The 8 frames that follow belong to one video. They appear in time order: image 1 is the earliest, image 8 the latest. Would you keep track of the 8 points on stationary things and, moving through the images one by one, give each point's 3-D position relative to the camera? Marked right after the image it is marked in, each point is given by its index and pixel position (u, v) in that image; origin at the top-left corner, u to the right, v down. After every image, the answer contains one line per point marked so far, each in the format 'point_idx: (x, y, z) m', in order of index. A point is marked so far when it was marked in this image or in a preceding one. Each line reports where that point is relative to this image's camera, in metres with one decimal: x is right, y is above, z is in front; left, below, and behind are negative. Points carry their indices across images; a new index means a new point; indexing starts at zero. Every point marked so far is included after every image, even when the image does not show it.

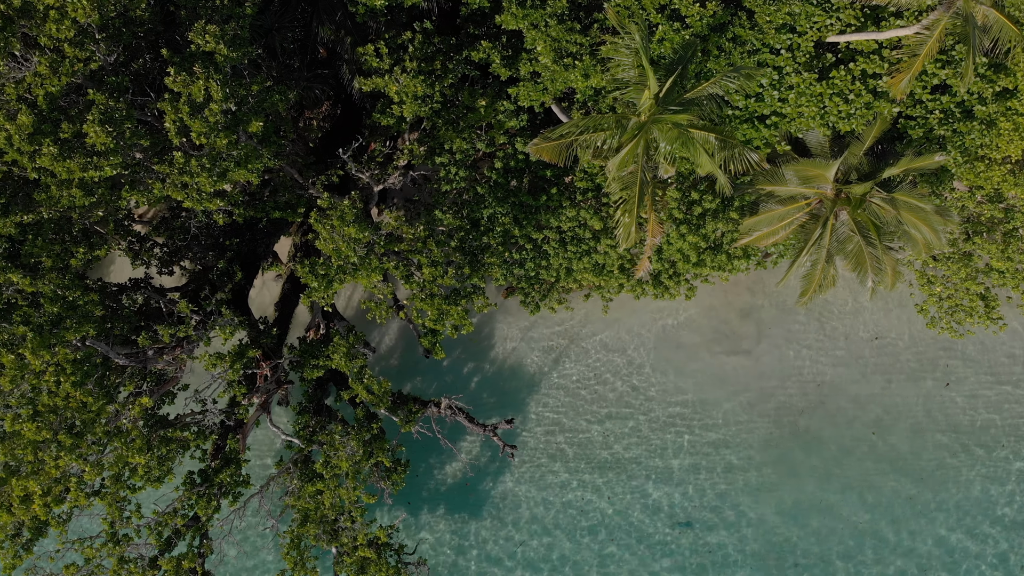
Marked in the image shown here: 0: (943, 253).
0: (+6.7, +0.5, +13.5) m
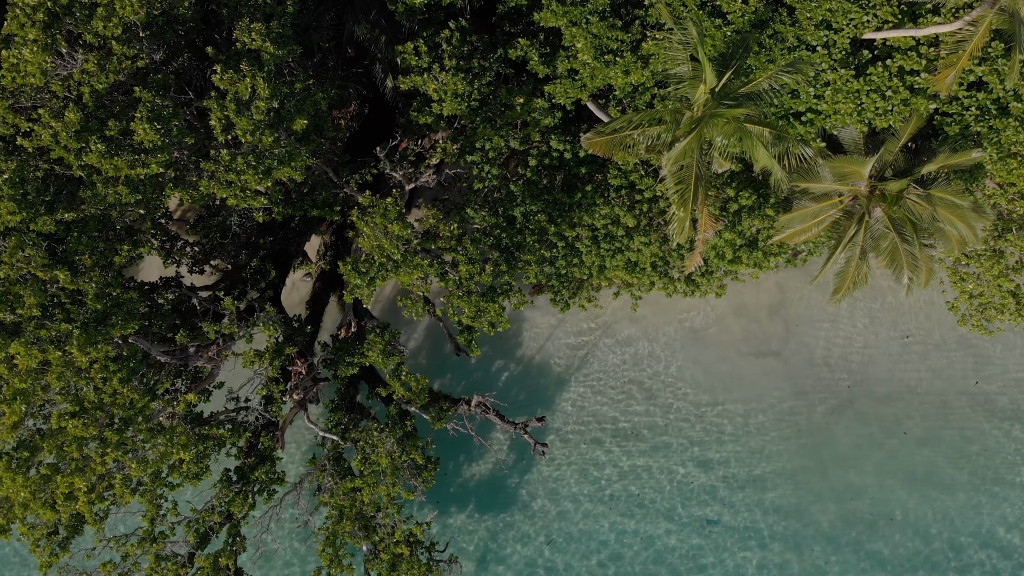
0: (+7.2, +0.6, +13.5) m
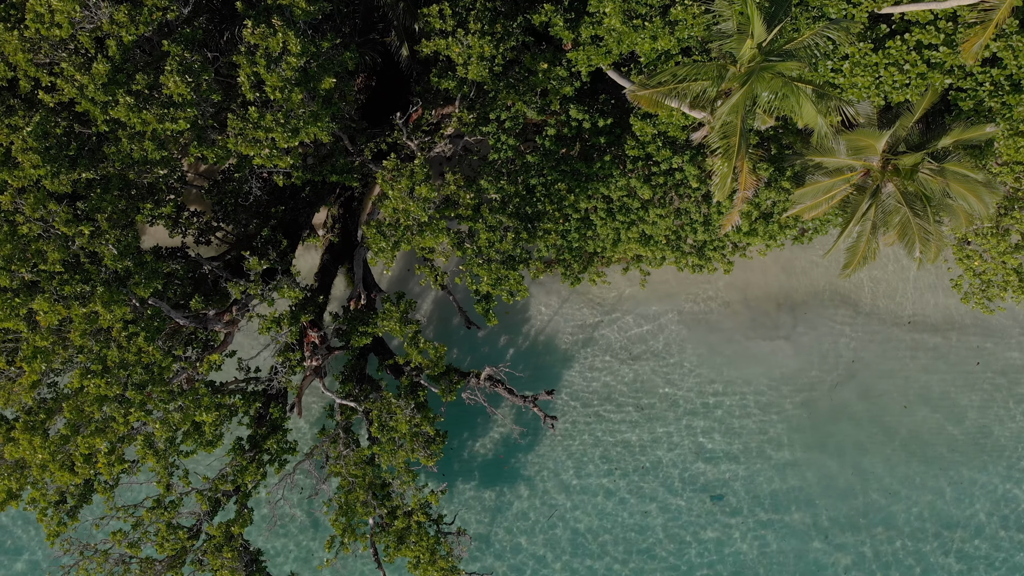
0: (+7.4, +1.0, +13.8) m
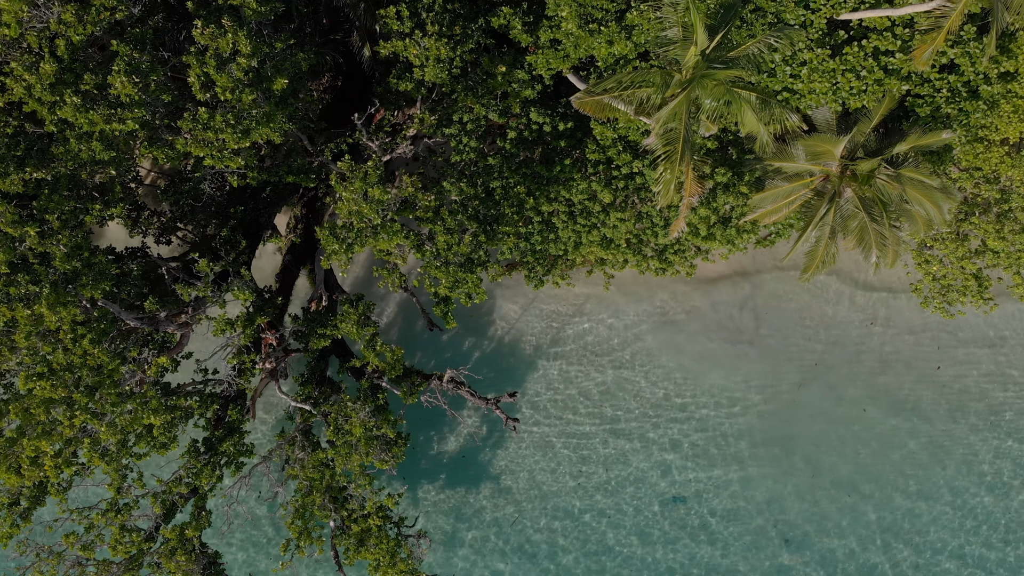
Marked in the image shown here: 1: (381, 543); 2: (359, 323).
0: (+6.8, +0.9, +13.9) m
1: (-1.8, -3.7, +12.6) m
2: (-2.1, -0.5, +11.8) m
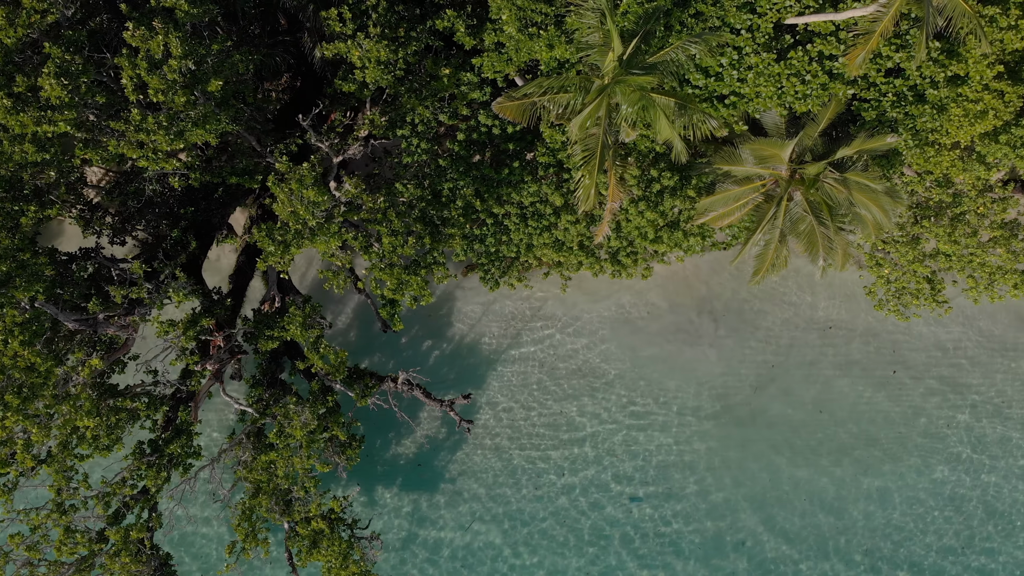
0: (+6.1, +0.8, +13.9) m
1: (-2.6, -3.7, +12.6) m
2: (-2.8, -0.5, +11.8) m
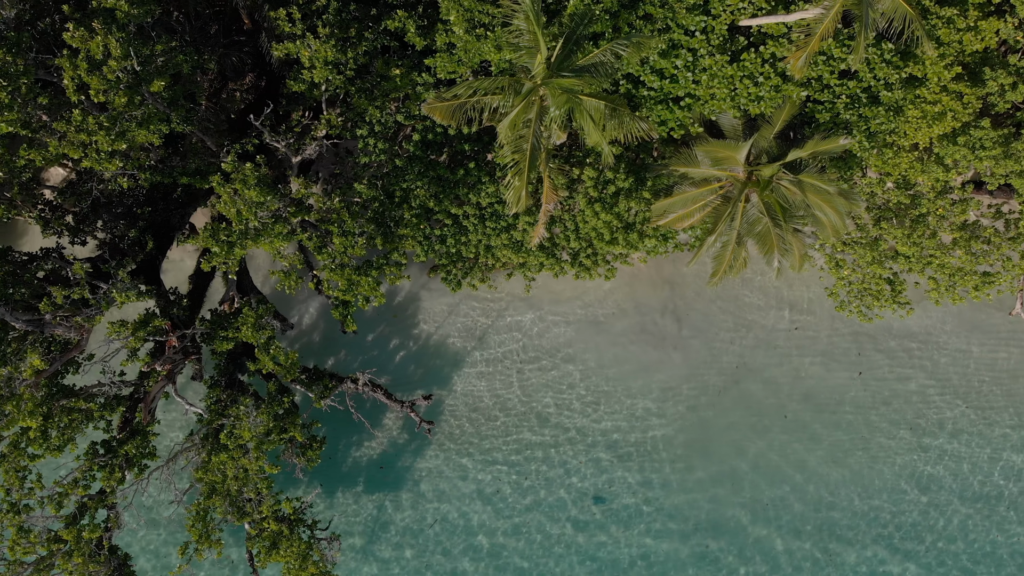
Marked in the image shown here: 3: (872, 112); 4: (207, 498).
0: (+5.4, +0.8, +13.9) m
1: (-3.3, -3.7, +12.6) m
2: (-3.5, -0.5, +11.8) m
3: (+5.0, +2.5, +12.1) m
4: (-4.4, -3.0, +12.4) m
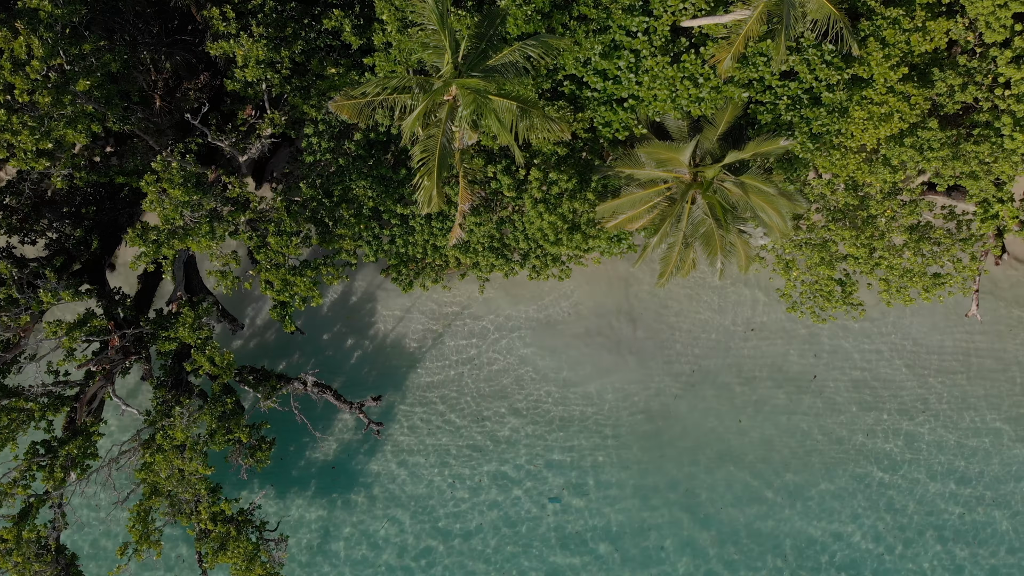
0: (+4.6, +0.8, +13.9) m
1: (-4.1, -3.7, +12.5) m
2: (-4.3, -0.5, +11.8) m
3: (+4.2, +2.4, +12.1) m
4: (-5.2, -3.0, +12.3) m
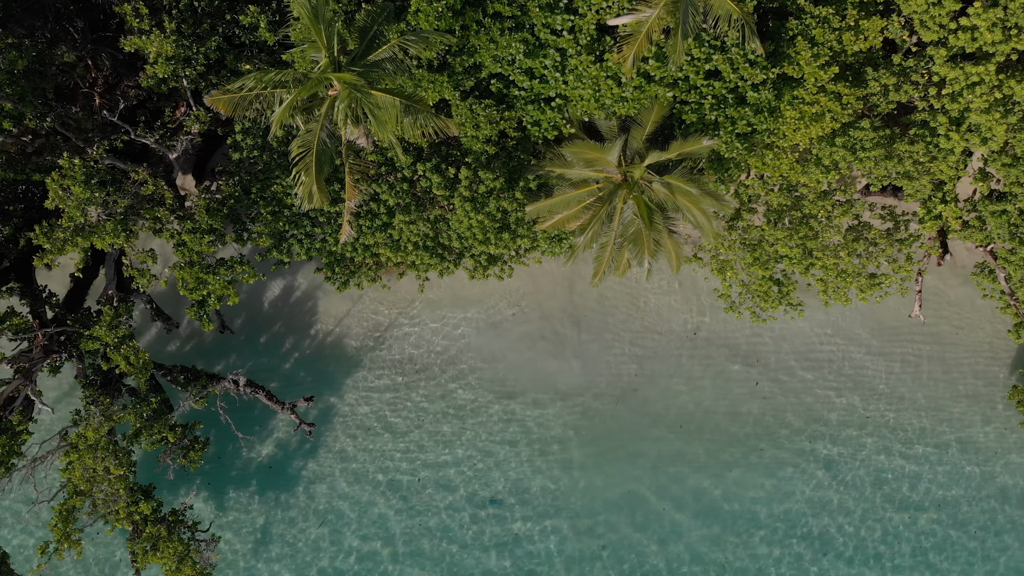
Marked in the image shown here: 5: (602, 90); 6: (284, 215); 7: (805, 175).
0: (+3.6, +0.8, +13.8) m
1: (-5.1, -3.7, +12.4) m
2: (-5.4, -0.5, +11.7) m
3: (+3.2, +2.4, +12.0) m
4: (-6.2, -3.0, +12.2) m
5: (+1.2, +2.7, +11.7) m
6: (-3.2, +1.0, +12.1) m
7: (+4.4, +1.7, +12.9) m
